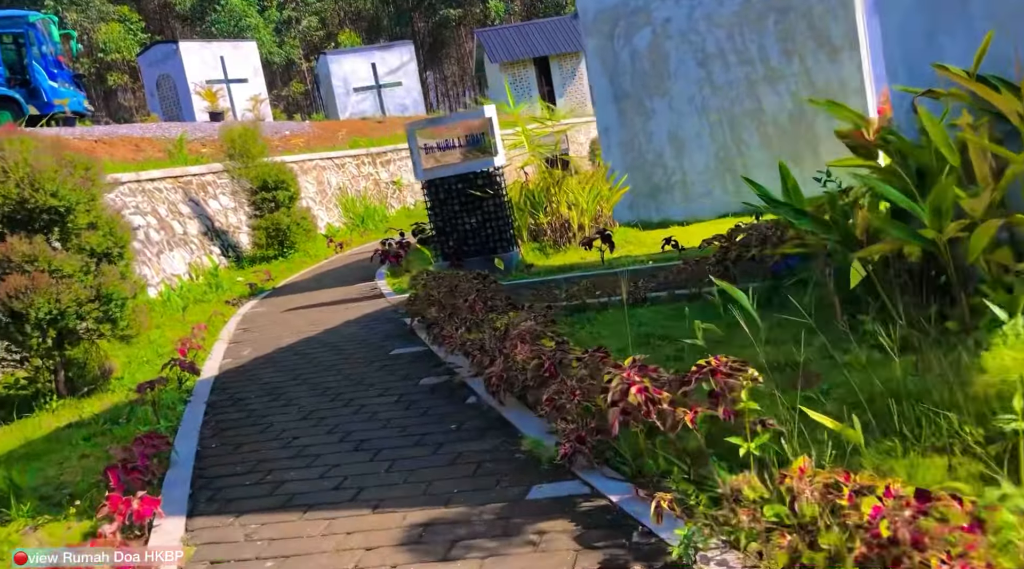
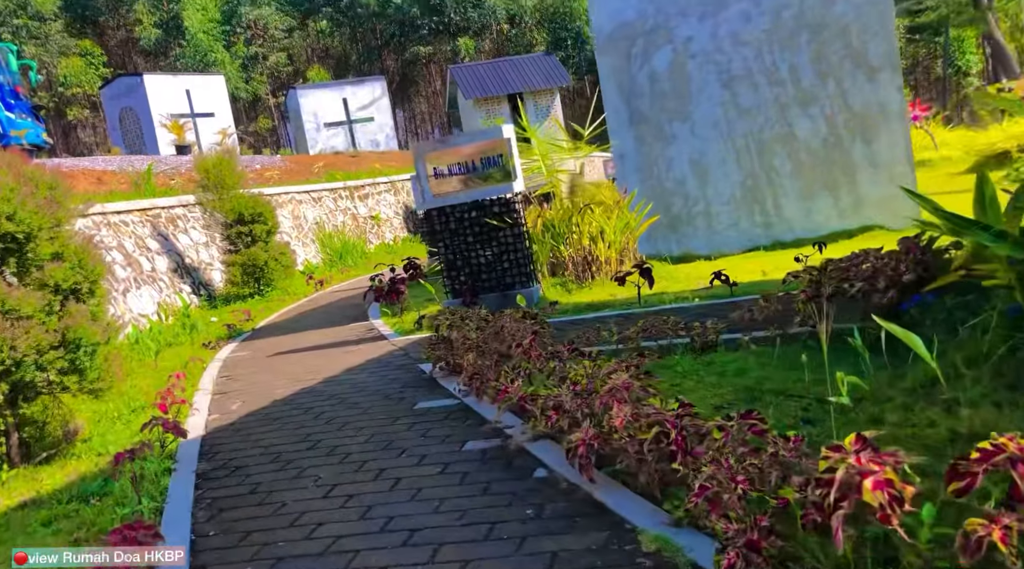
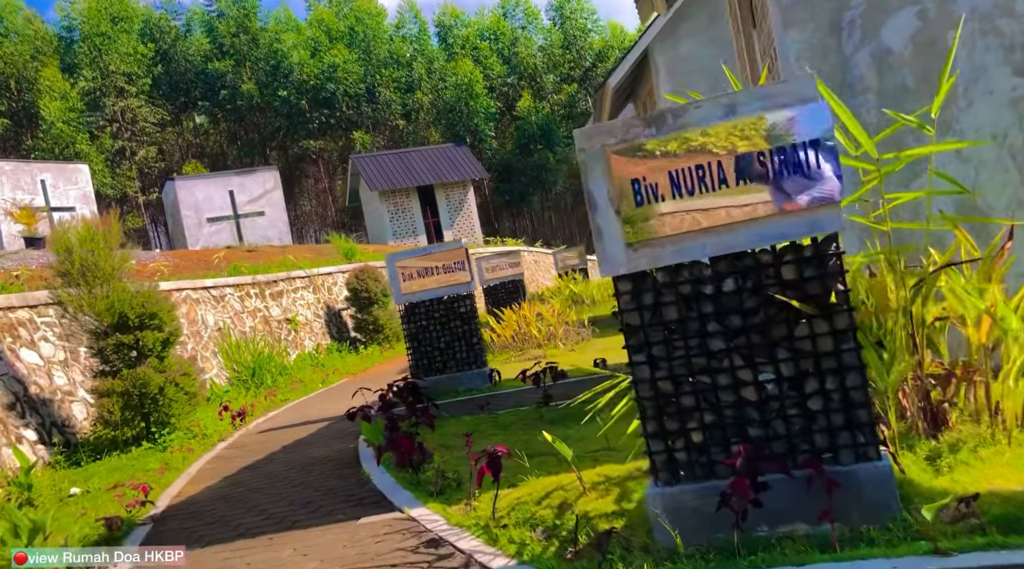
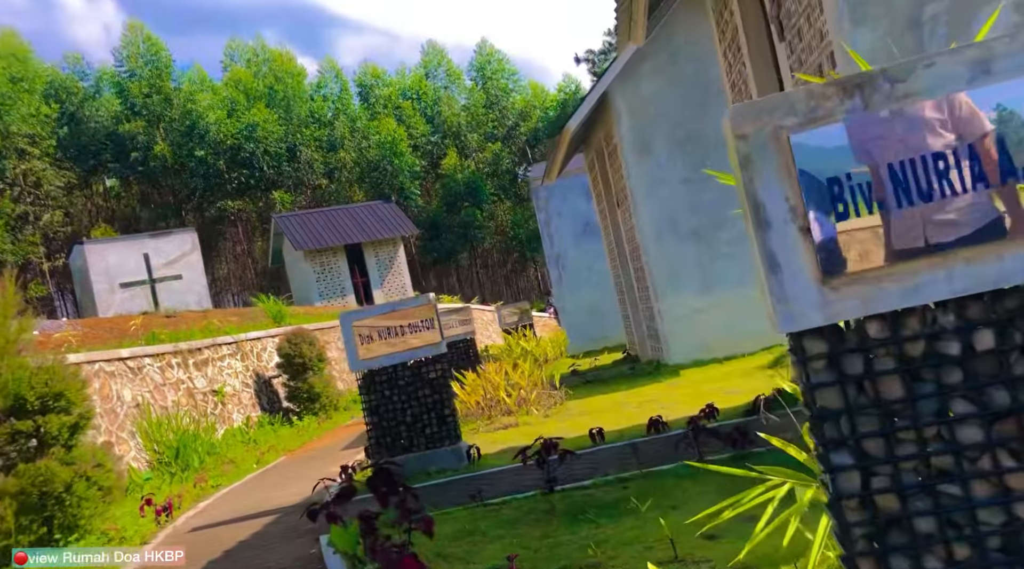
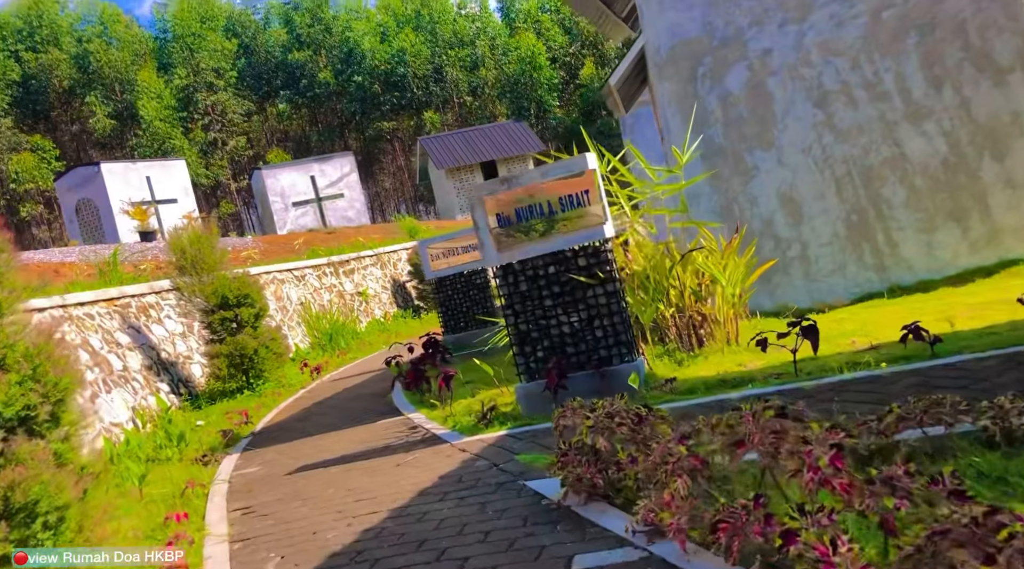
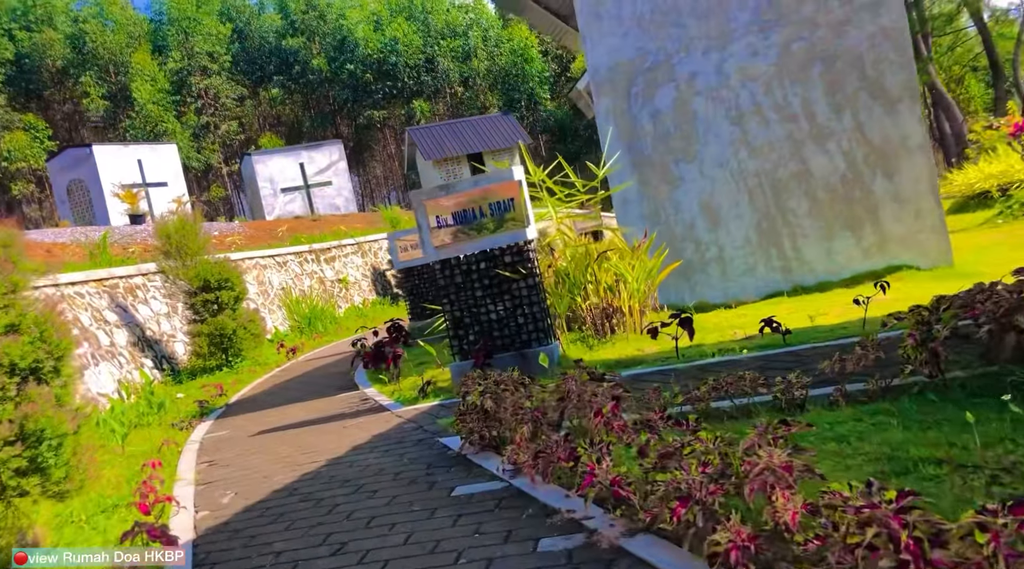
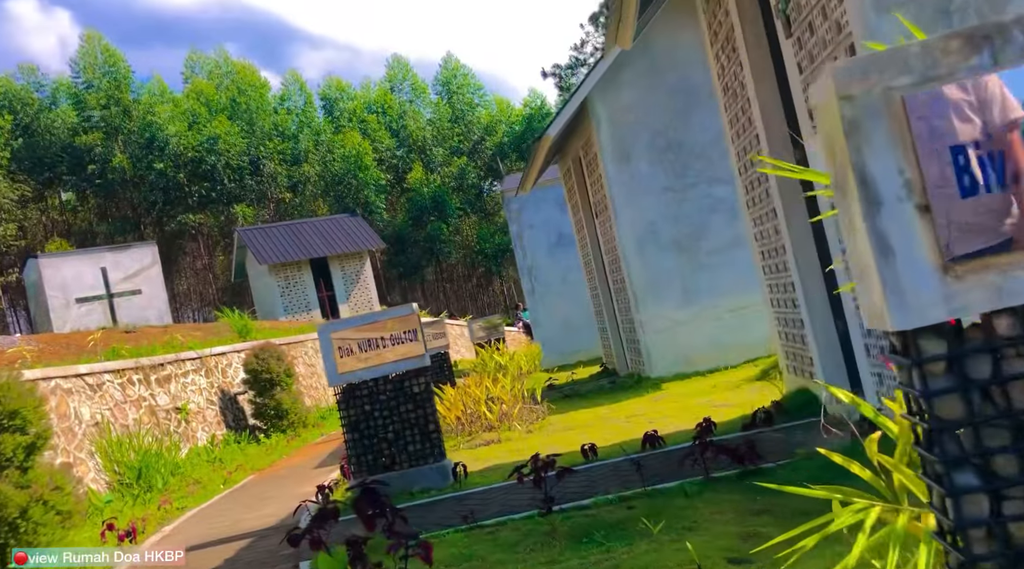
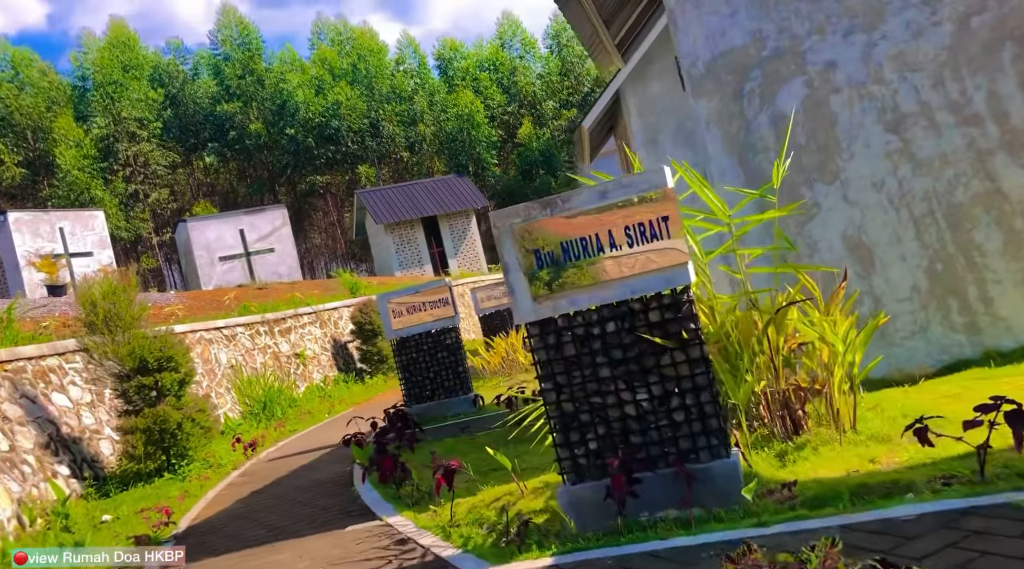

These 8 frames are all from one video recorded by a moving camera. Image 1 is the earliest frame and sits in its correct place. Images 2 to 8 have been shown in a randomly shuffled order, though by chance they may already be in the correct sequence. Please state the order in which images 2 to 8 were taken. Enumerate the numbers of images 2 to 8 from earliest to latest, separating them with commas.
2, 6, 5, 8, 3, 4, 7
